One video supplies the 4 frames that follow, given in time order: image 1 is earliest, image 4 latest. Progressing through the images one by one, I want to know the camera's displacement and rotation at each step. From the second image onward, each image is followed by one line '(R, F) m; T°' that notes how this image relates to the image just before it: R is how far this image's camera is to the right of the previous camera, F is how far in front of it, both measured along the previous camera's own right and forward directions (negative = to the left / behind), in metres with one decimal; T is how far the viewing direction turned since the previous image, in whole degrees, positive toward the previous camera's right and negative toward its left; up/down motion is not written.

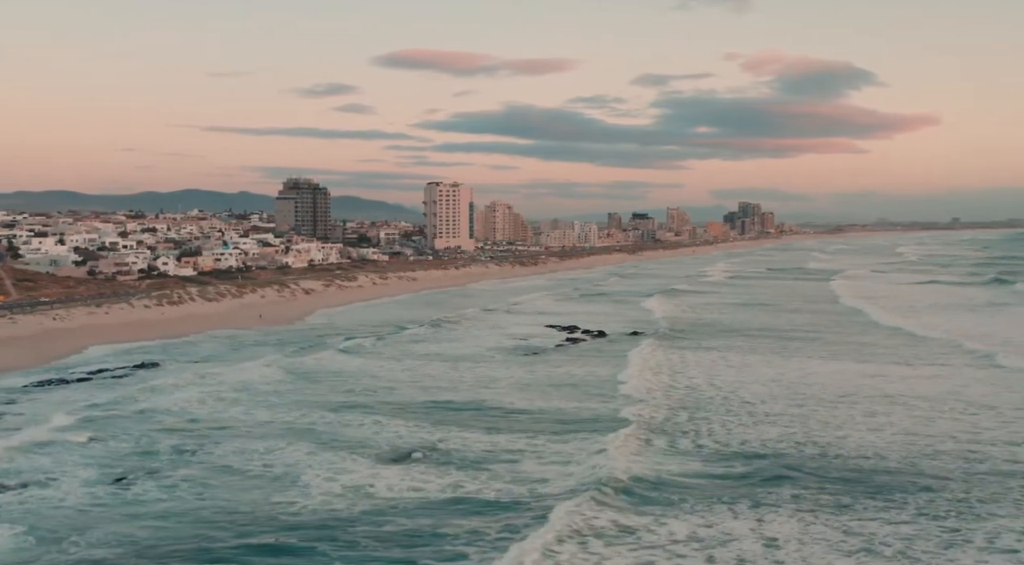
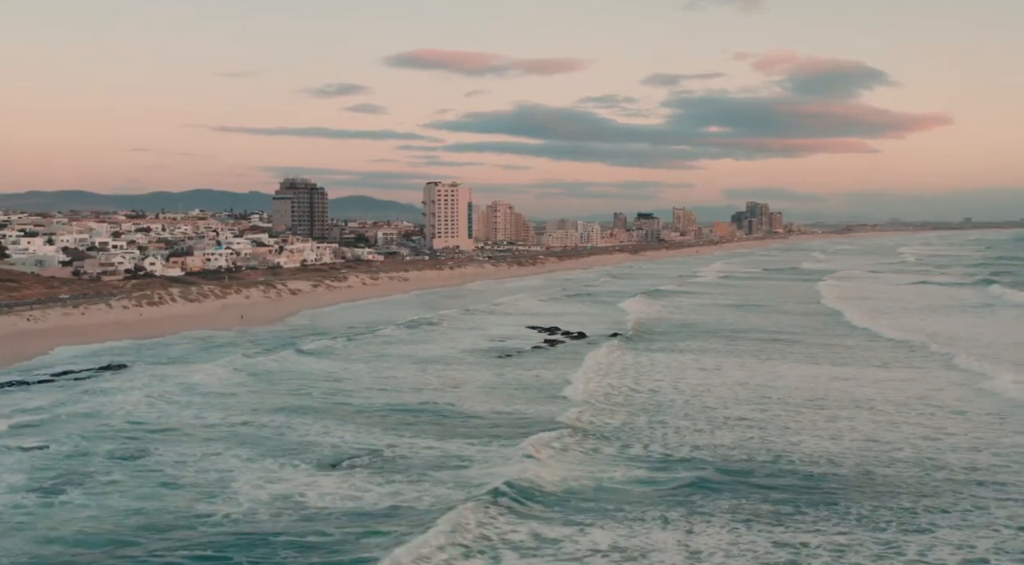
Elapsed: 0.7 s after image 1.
(+1.2, +0.4) m; -1°
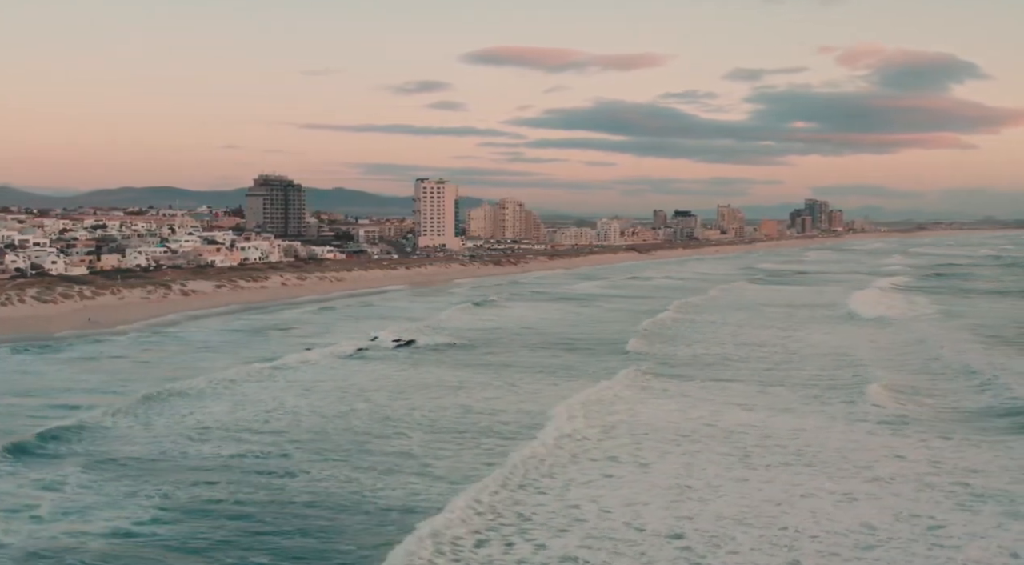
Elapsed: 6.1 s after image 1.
(+8.6, +3.2) m; -4°
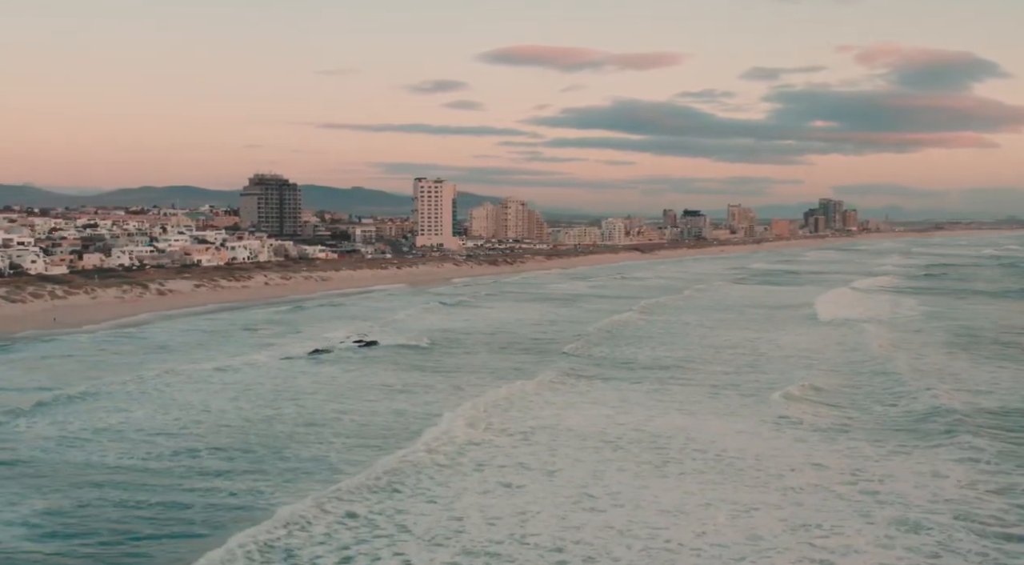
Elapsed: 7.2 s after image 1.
(+1.8, +0.7) m; -1°
